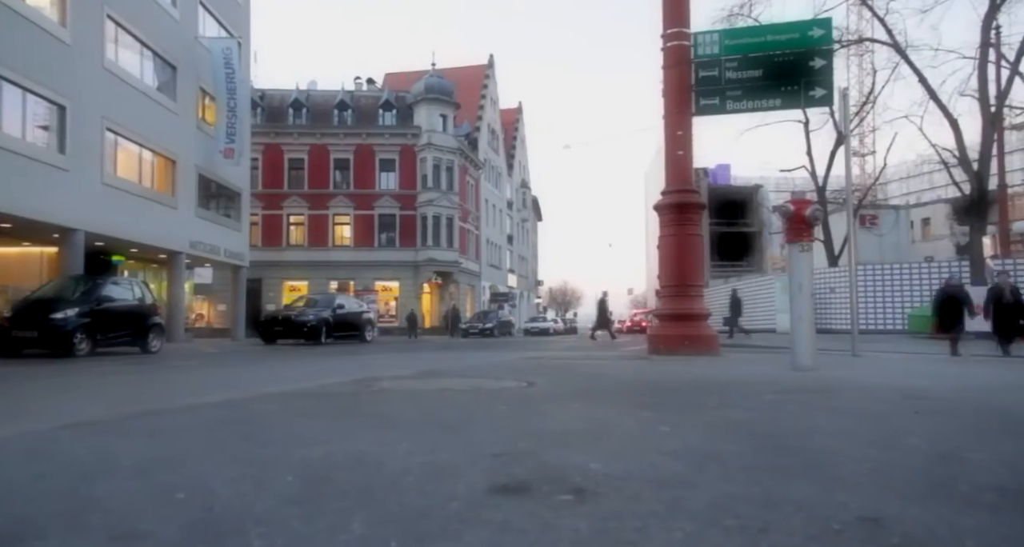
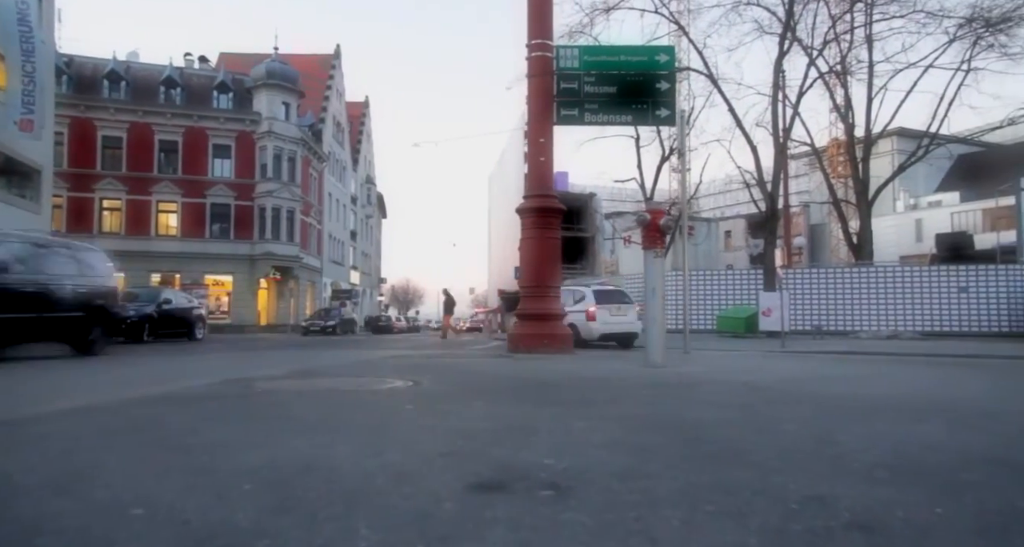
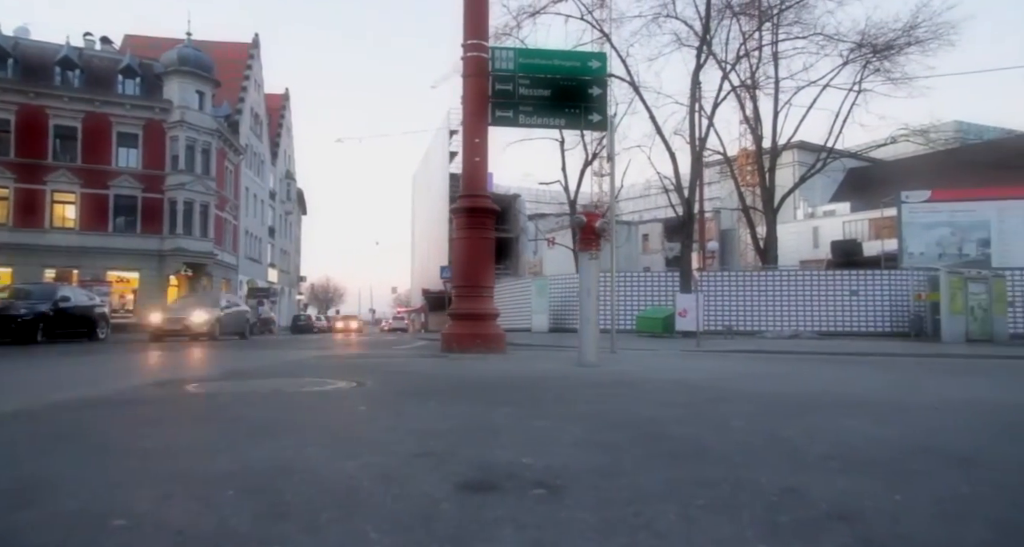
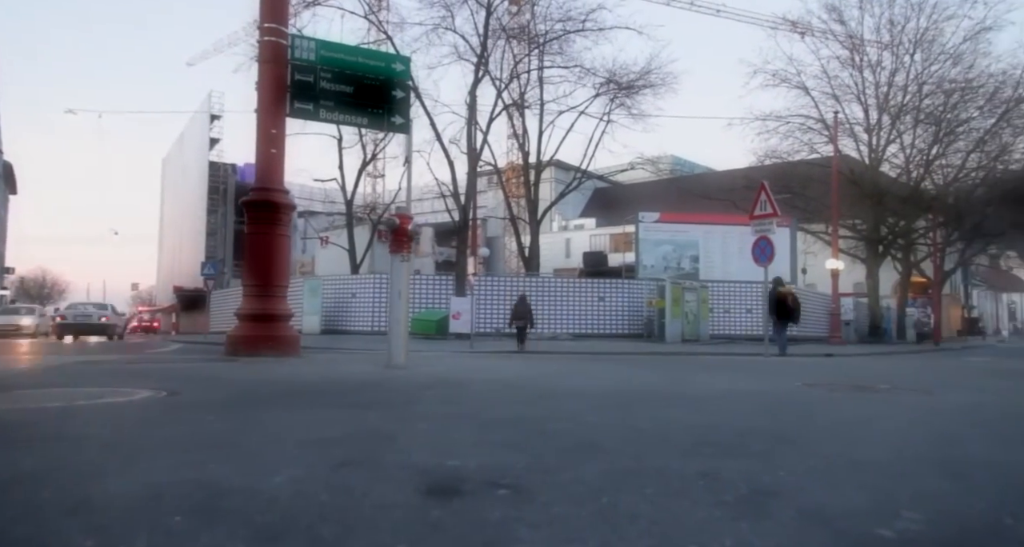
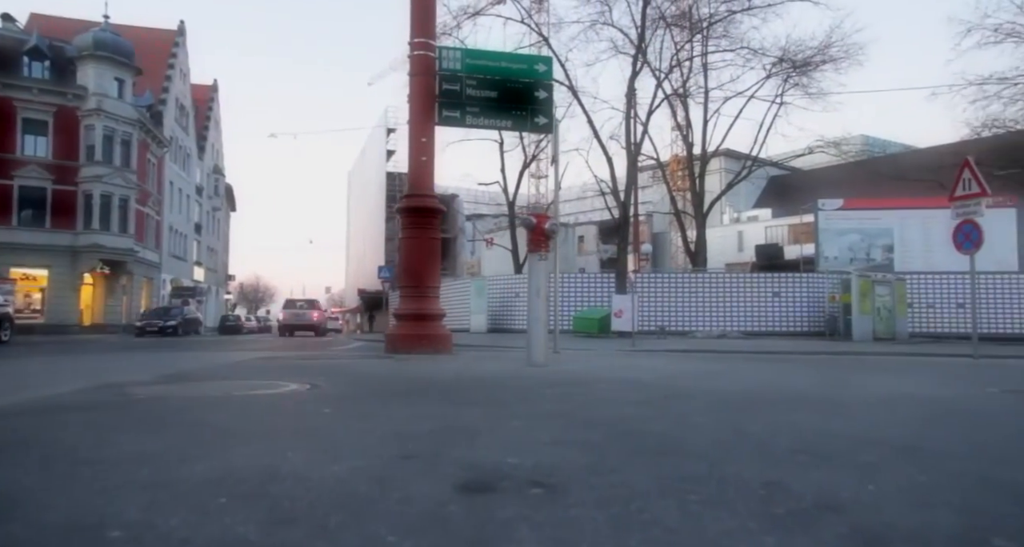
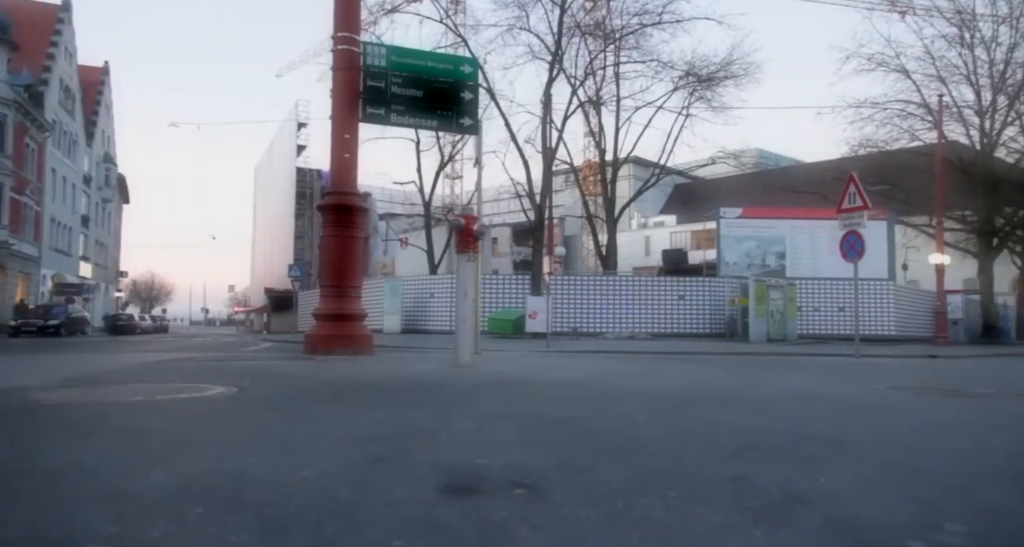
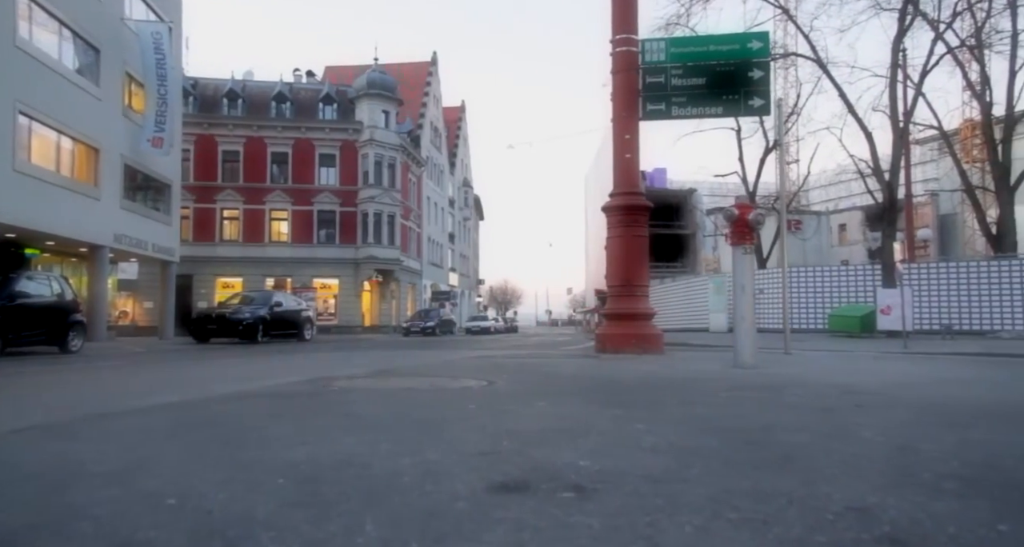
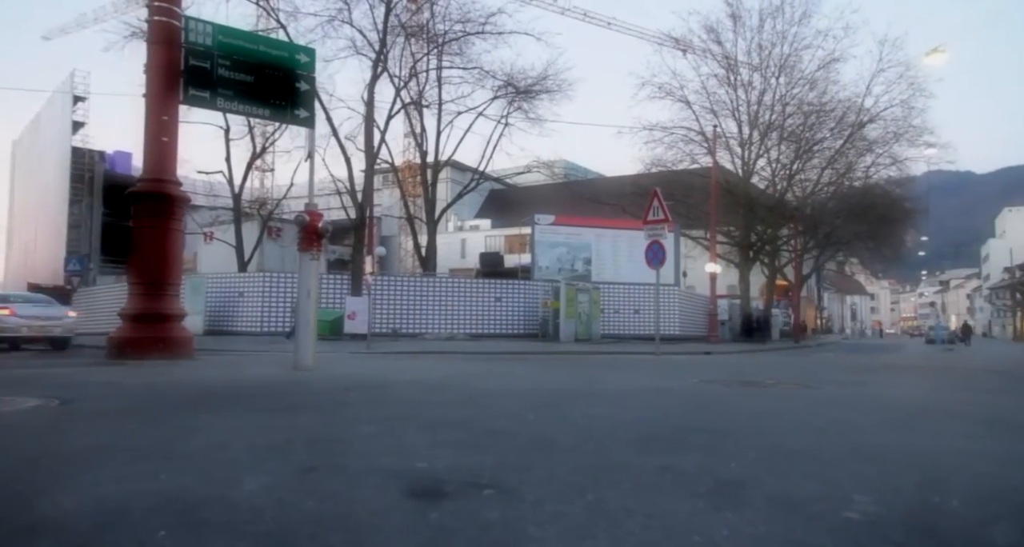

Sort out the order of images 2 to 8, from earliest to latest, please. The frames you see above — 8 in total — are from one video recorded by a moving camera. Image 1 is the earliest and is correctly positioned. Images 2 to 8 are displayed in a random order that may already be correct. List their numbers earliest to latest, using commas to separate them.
7, 2, 3, 5, 6, 4, 8
